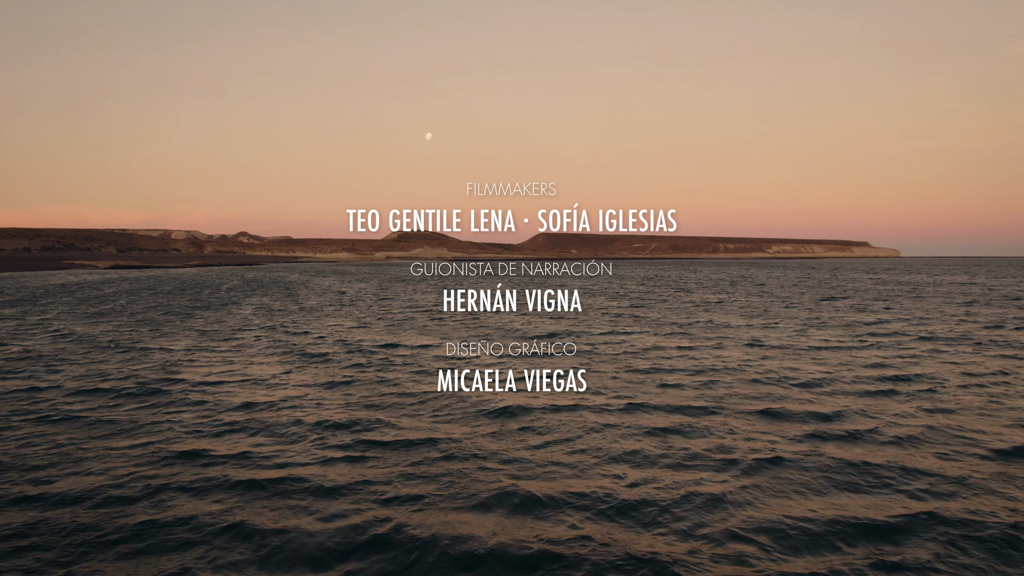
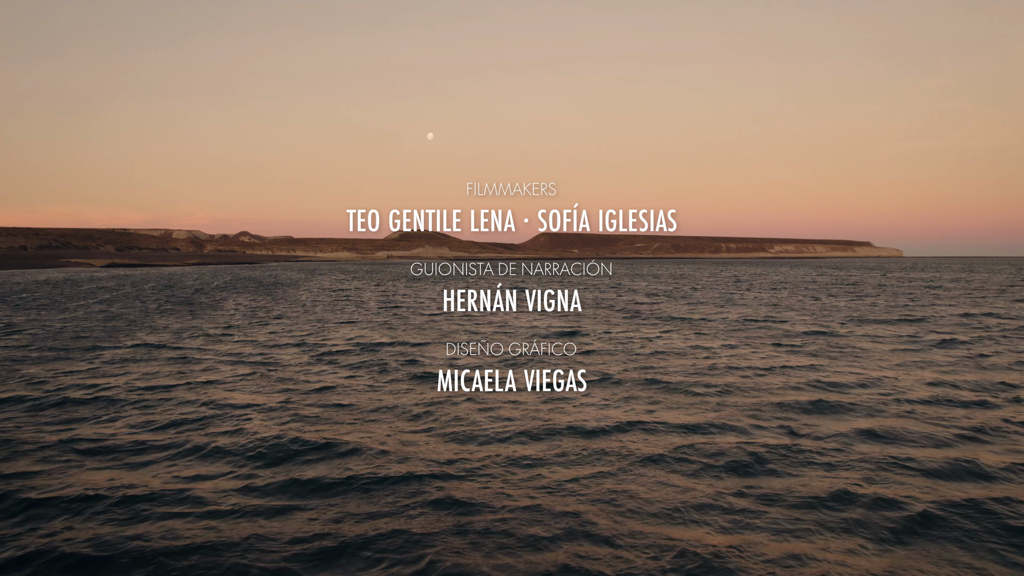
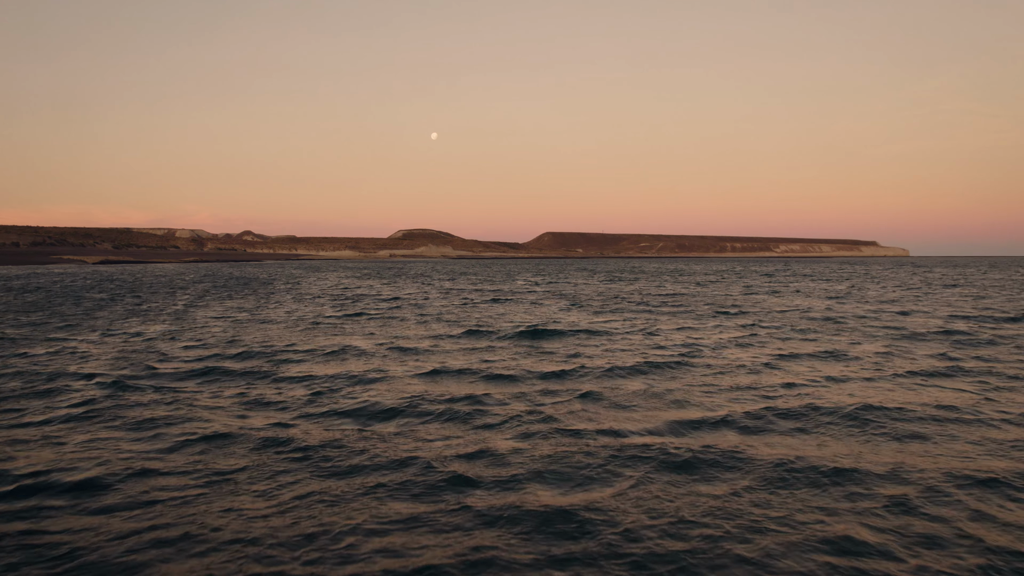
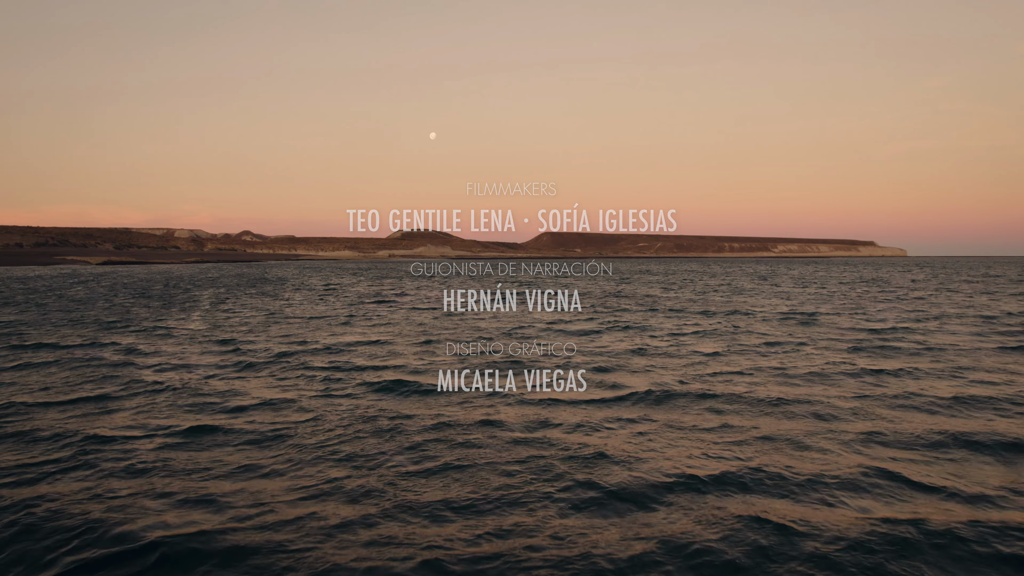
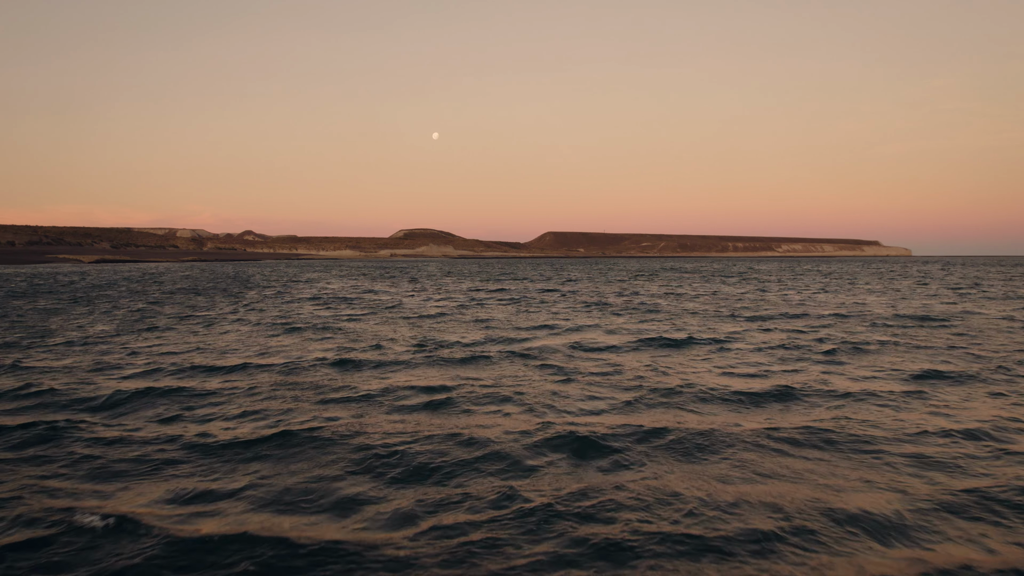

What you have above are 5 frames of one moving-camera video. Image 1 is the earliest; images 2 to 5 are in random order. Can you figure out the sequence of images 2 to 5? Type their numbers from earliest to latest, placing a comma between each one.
2, 4, 3, 5
